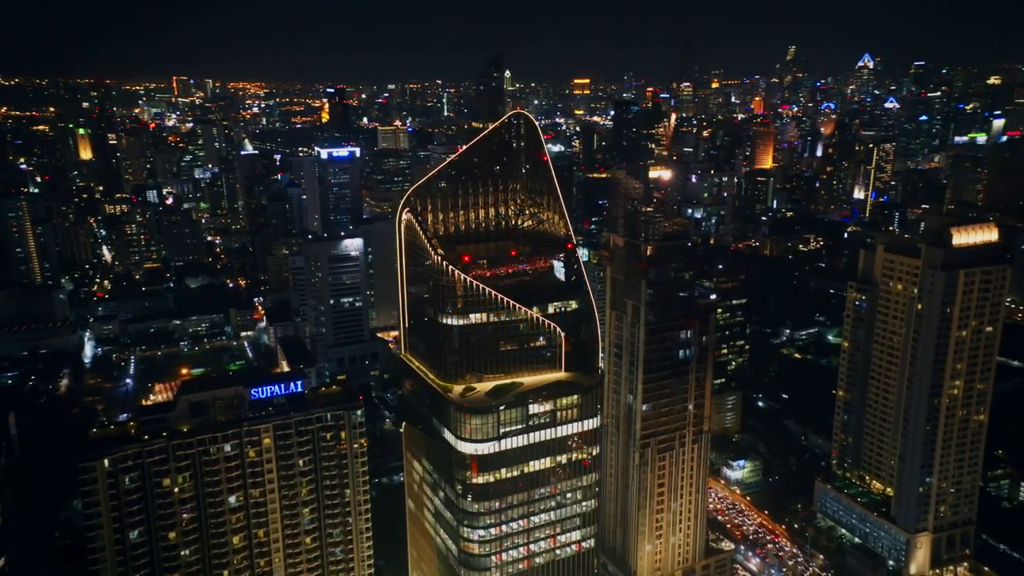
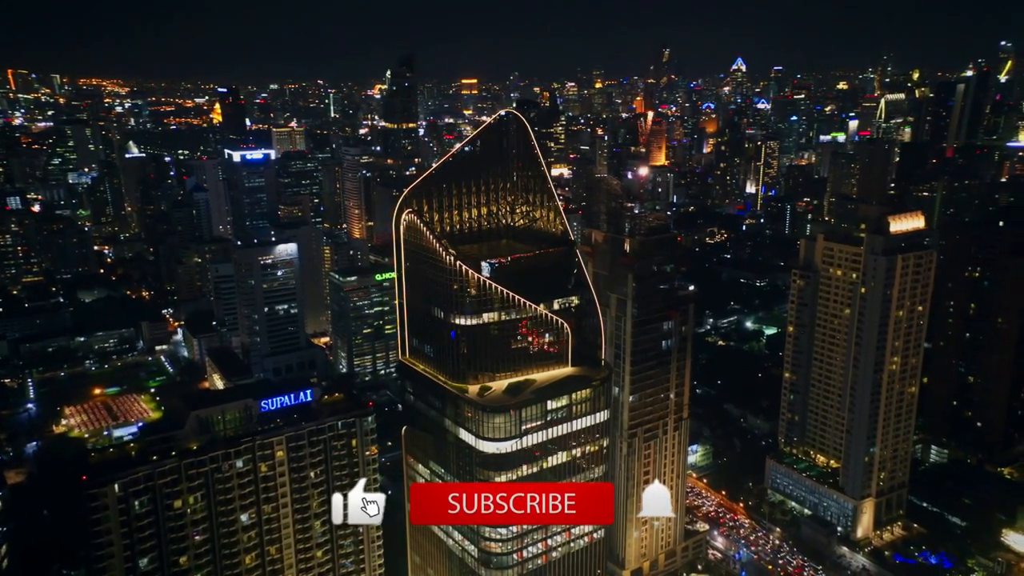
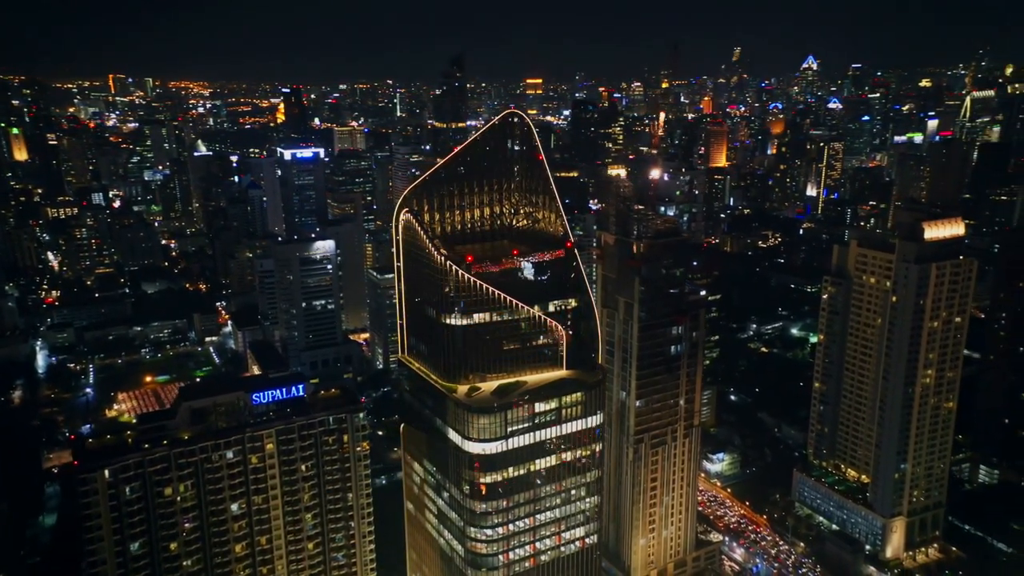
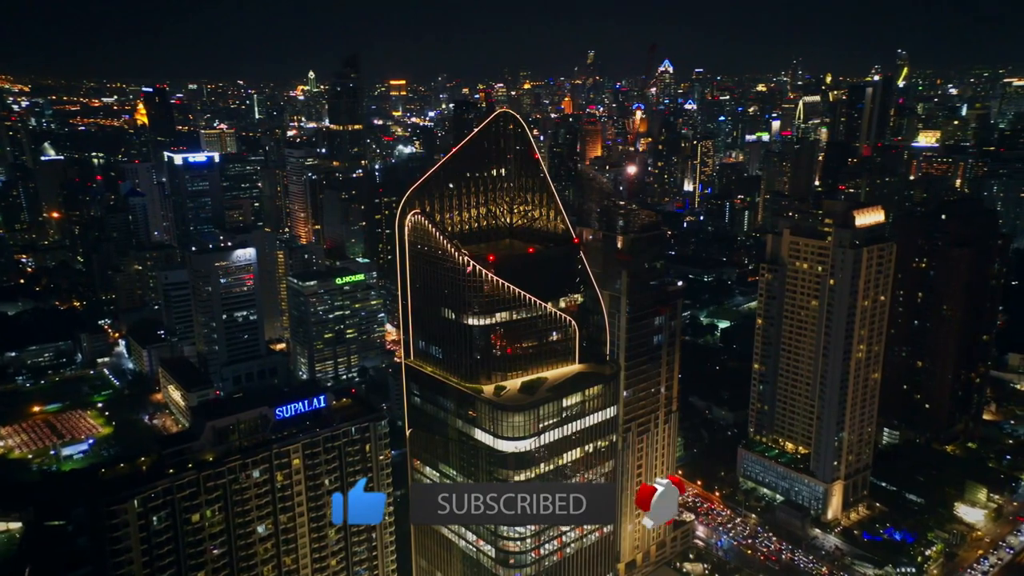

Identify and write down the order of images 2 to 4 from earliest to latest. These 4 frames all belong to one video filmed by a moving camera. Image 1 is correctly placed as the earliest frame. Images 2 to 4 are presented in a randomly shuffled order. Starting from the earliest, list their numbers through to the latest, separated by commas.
3, 2, 4
